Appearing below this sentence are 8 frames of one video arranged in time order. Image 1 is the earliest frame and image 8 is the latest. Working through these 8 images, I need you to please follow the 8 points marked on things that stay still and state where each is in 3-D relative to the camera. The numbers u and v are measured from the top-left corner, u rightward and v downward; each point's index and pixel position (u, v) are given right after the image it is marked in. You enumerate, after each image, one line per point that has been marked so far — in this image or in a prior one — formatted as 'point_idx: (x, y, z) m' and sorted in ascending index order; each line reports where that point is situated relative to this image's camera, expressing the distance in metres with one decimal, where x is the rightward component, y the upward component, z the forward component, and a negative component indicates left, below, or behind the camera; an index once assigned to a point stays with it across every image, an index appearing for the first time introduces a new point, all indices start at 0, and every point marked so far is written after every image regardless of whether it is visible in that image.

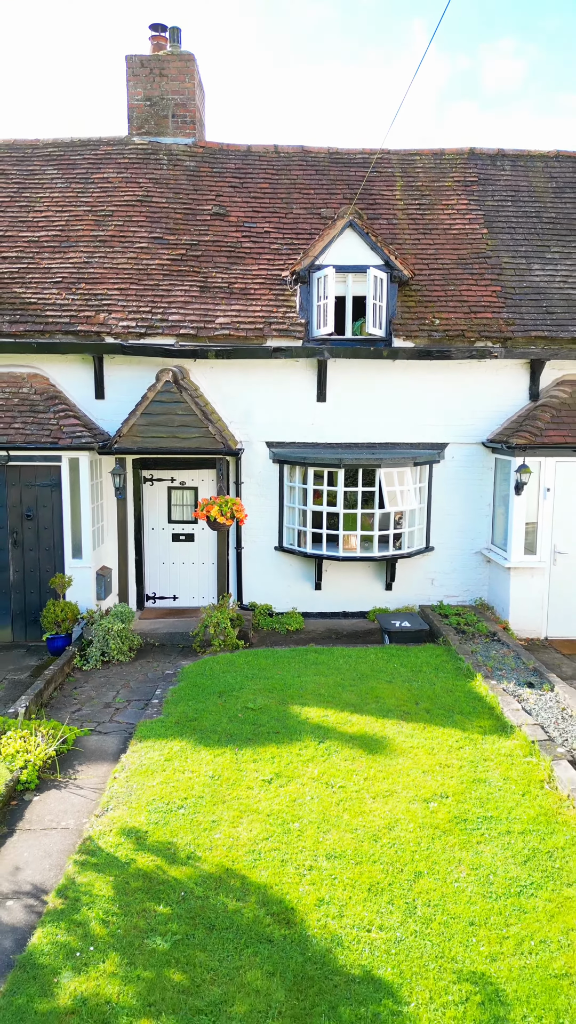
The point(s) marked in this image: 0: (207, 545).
0: (-2.2, -0.9, +10.0) m
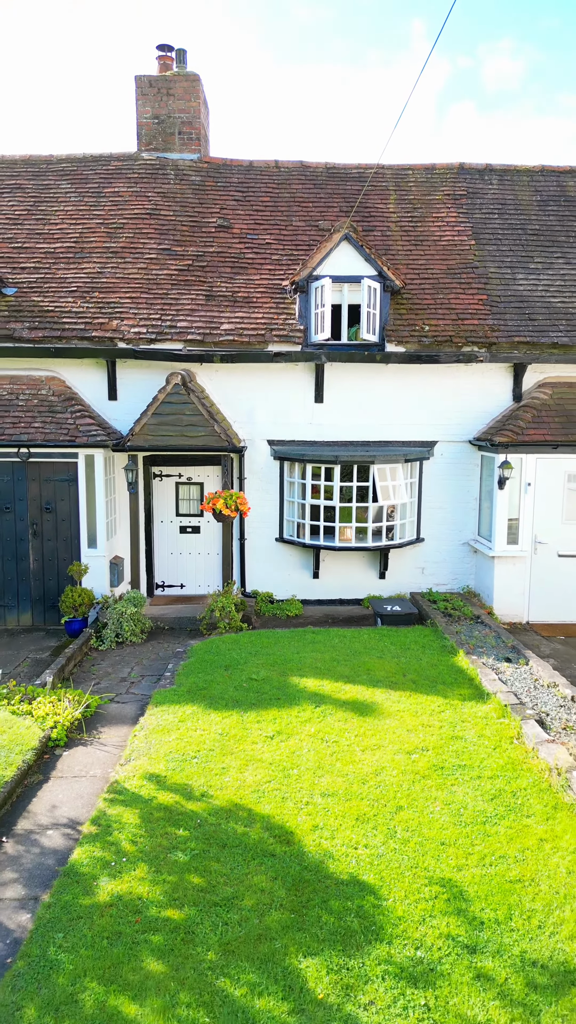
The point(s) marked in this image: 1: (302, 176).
0: (-2.2, -0.7, +10.7) m
1: (+0.5, +11.3, +12.6) m
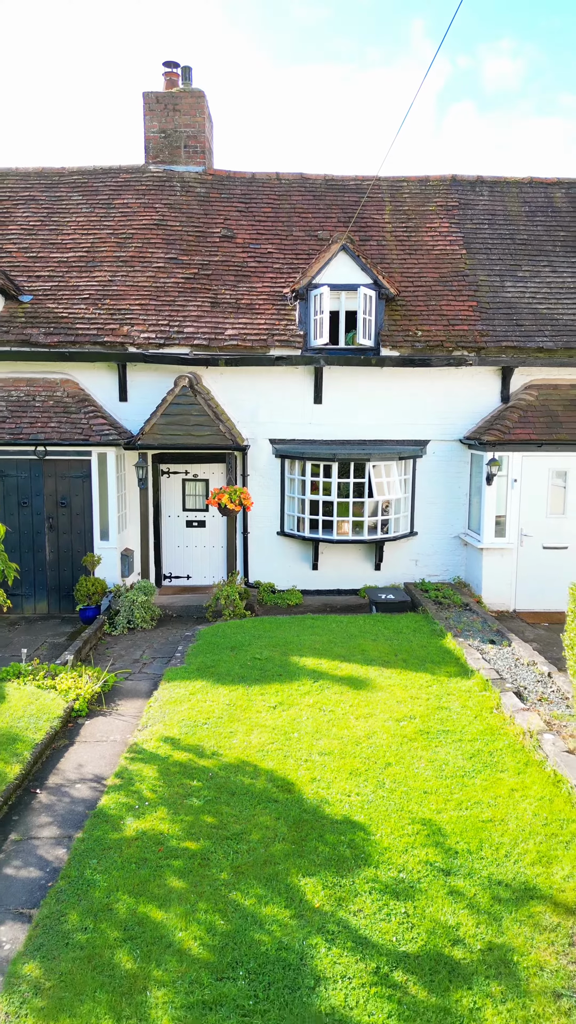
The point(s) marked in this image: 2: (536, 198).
0: (-2.2, -0.5, +11.4) m
1: (+0.5, +11.5, +13.3) m
2: (+8.7, +11.0, +13.2) m
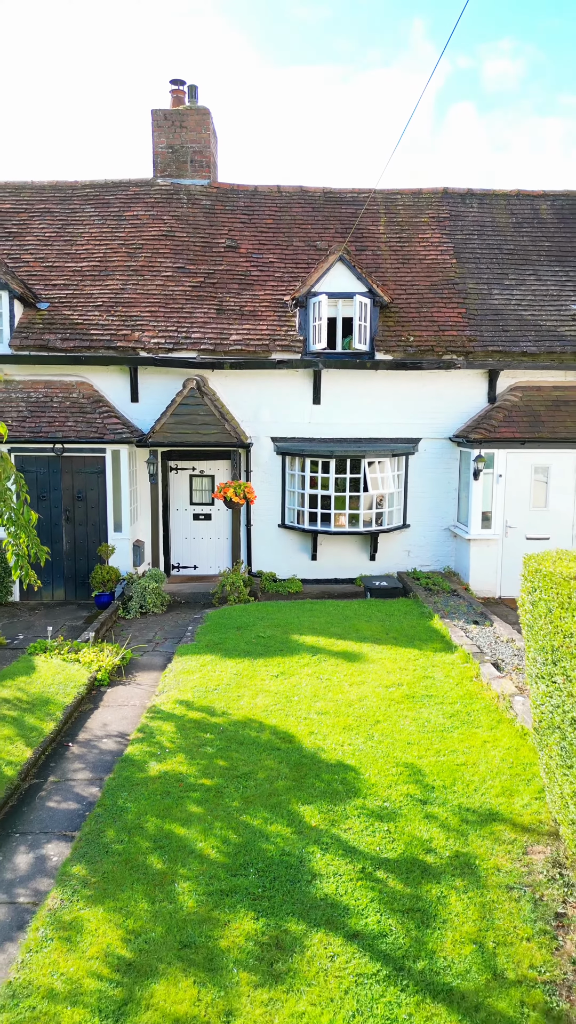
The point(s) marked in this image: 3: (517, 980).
0: (-2.1, -0.3, +12.1) m
1: (+0.5, +11.7, +14.0) m
2: (+8.7, +11.2, +13.9) m
3: (+2.1, -4.3, +3.5) m
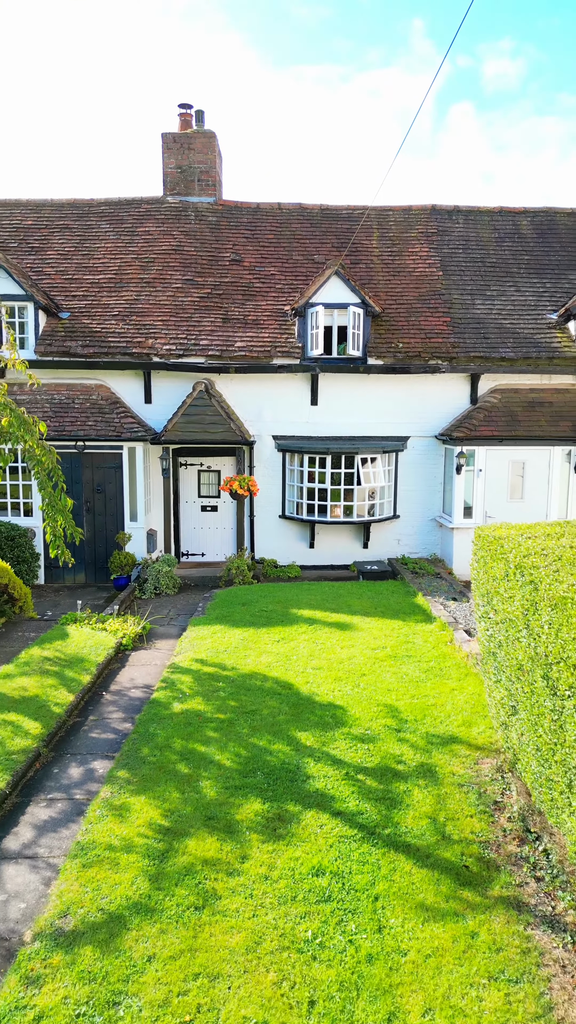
0: (-2.1, 0.0, +13.3) m
1: (+0.5, +12.0, +15.2) m
2: (+8.7, +11.5, +15.0) m
3: (+2.1, -4.0, +4.6) m
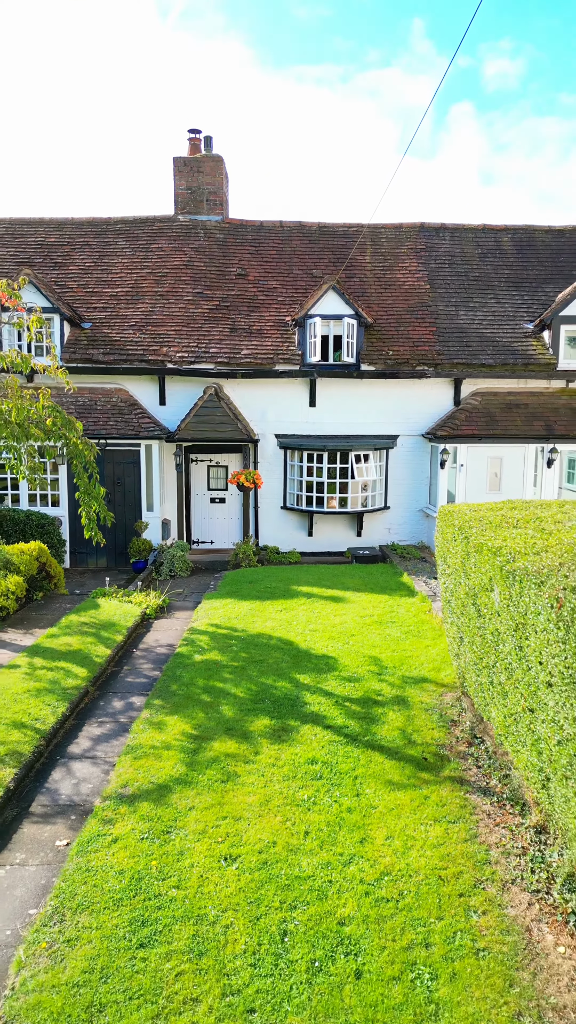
0: (-2.1, +0.3, +14.6) m
1: (+0.5, +12.3, +16.5) m
2: (+8.7, +11.8, +16.4) m
3: (+2.1, -3.6, +6.0) m
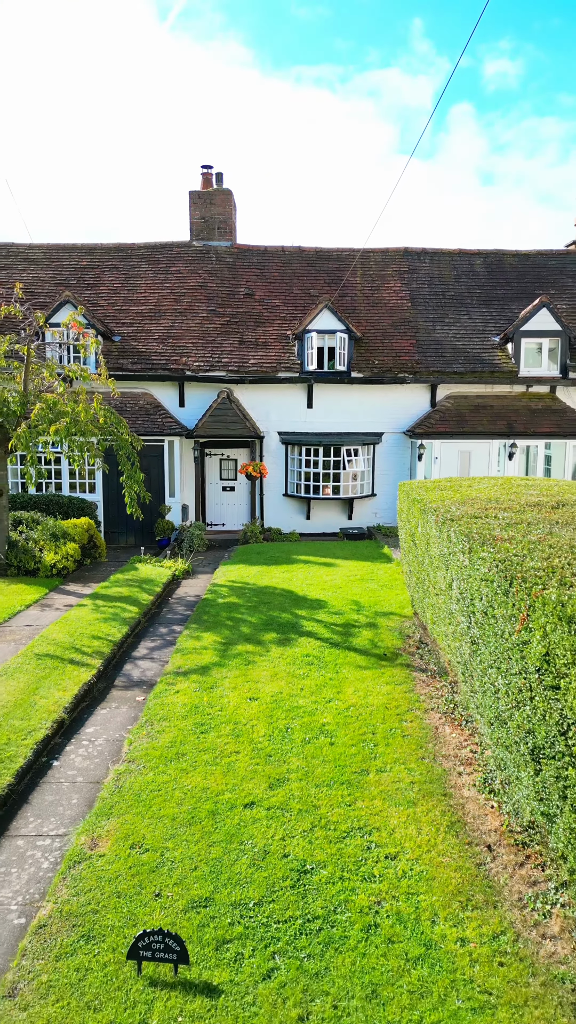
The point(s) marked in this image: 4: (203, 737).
0: (-2.1, +0.9, +17.1) m
1: (+0.6, +12.9, +19.0) m
2: (+8.8, +12.4, +18.9) m
3: (+2.2, -3.0, +8.4) m
4: (-1.4, -3.6, +6.0) m
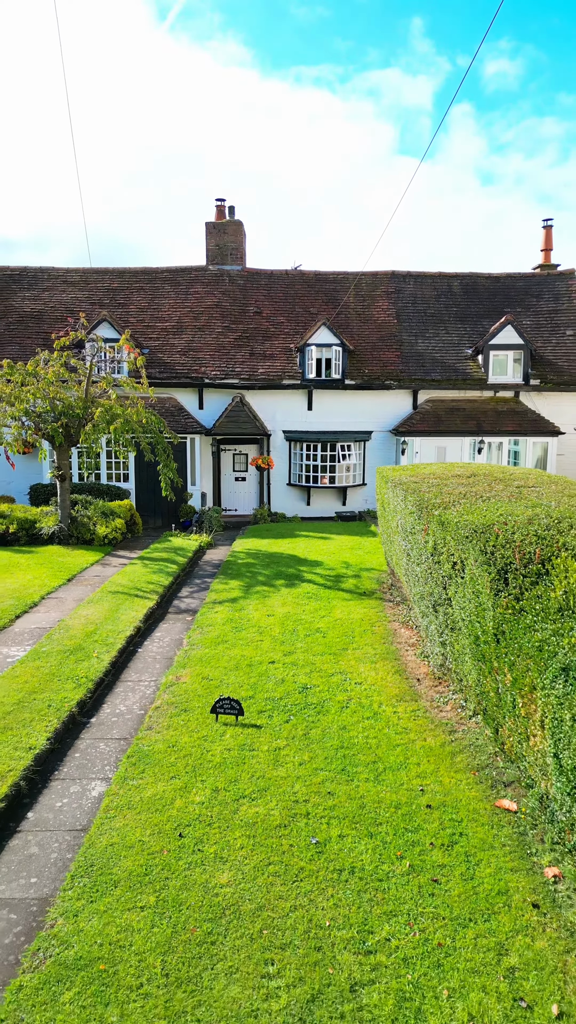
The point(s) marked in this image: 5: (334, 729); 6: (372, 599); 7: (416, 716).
0: (-1.9, +1.6, +20.0) m
1: (+0.7, +13.6, +22.0) m
2: (+8.9, +13.1, +21.8) m
3: (+2.3, -2.3, +11.4) m
4: (-1.2, -2.9, +9.0) m
5: (+0.8, -3.7, +6.3) m
6: (+2.4, -2.5, +10.7) m
7: (+2.2, -3.6, +6.6) m
